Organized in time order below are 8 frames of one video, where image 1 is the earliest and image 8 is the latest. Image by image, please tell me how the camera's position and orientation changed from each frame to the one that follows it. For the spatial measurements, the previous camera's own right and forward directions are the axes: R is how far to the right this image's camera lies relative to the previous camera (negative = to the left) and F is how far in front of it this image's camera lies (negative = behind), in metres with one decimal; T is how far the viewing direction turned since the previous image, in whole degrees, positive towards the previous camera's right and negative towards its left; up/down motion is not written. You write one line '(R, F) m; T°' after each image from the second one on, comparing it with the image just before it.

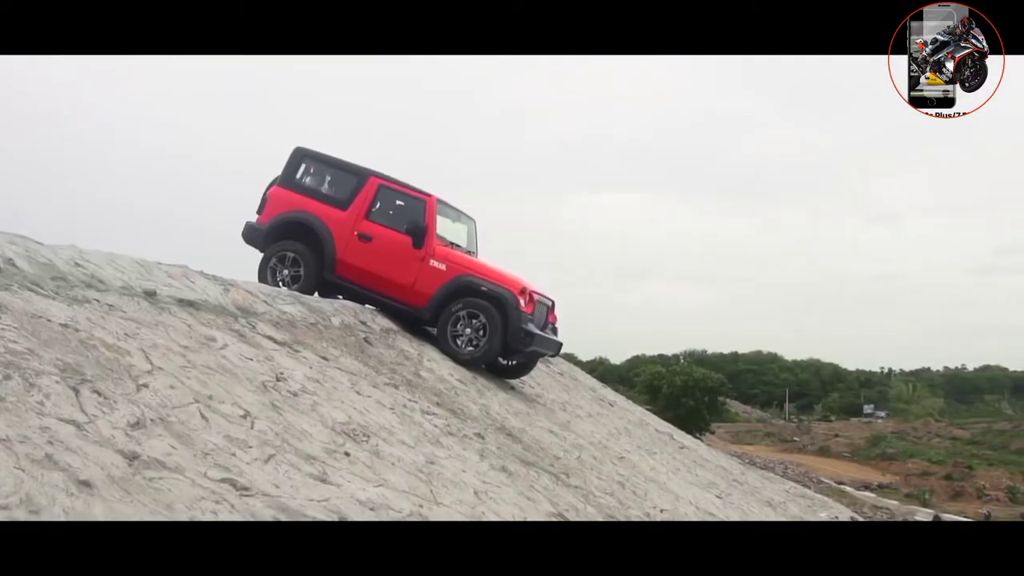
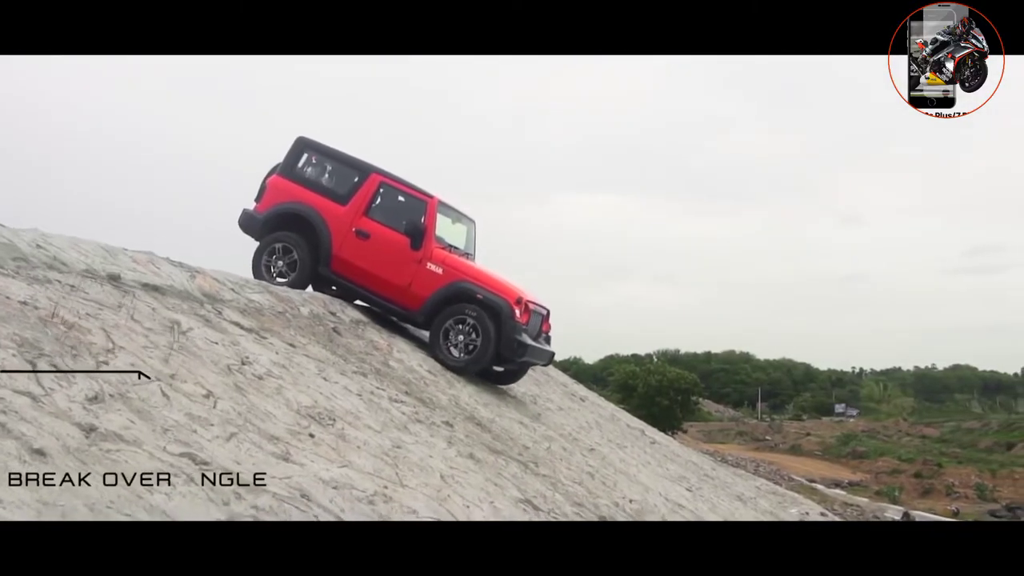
(+0.4, -0.4) m; -2°
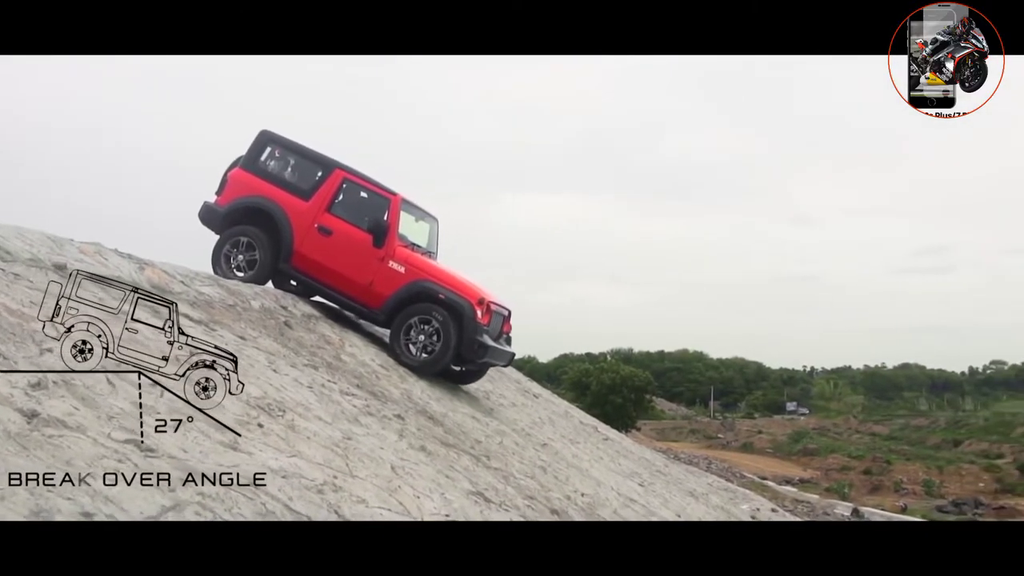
(+0.1, 0.0) m; +2°
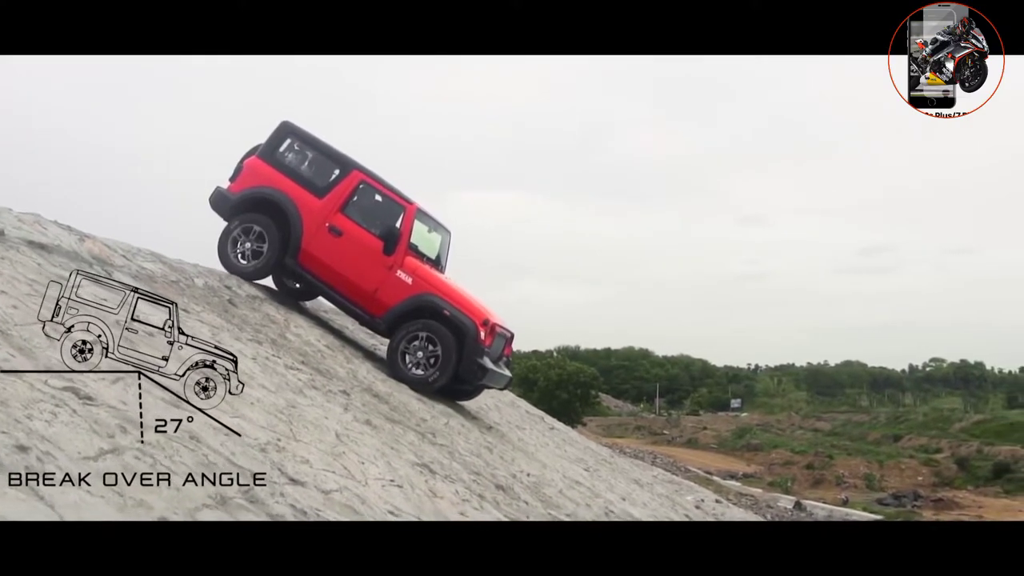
(+0.4, -0.2) m; 0°
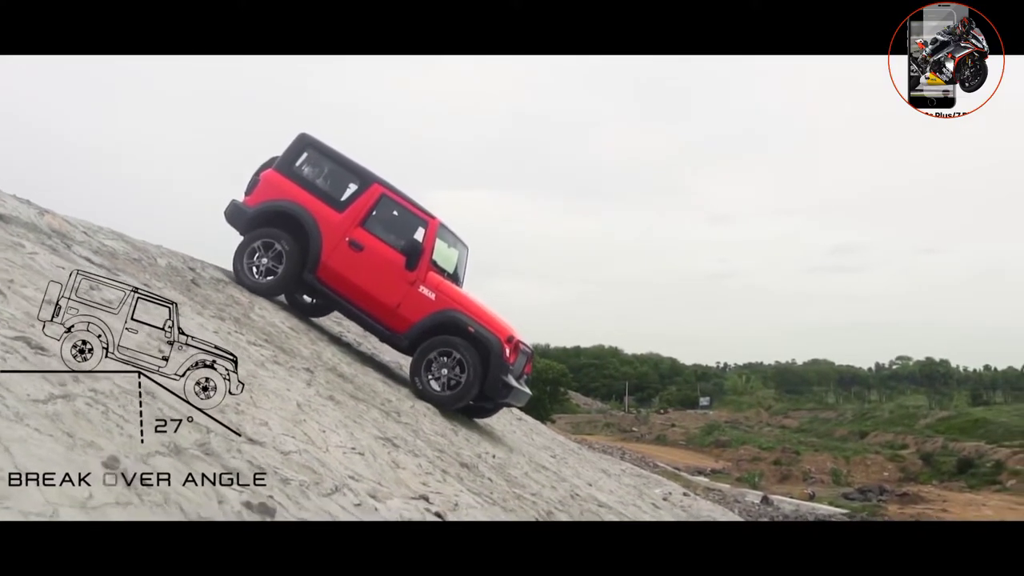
(+0.2, -0.1) m; 0°
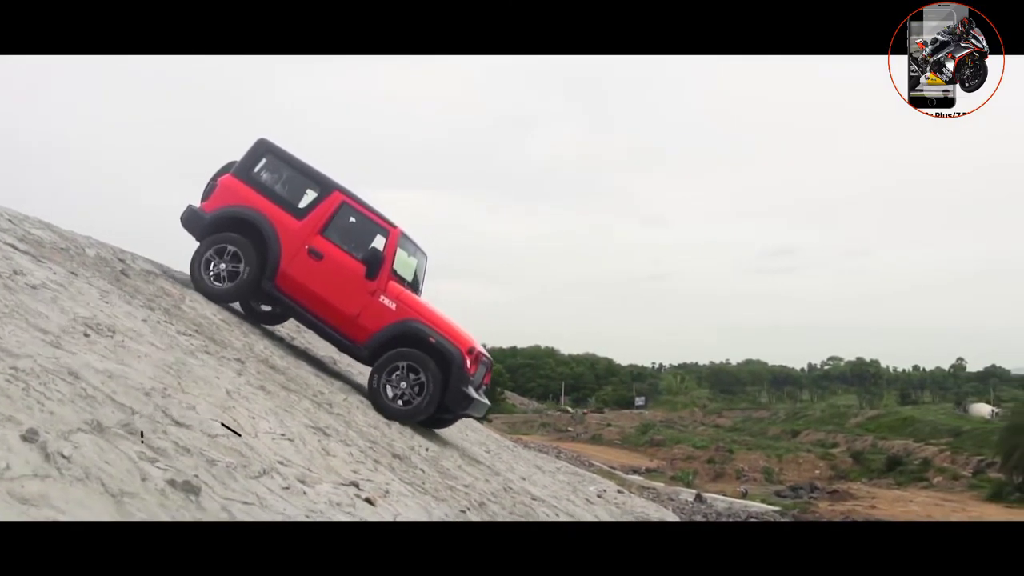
(+0.4, -0.1) m; +1°
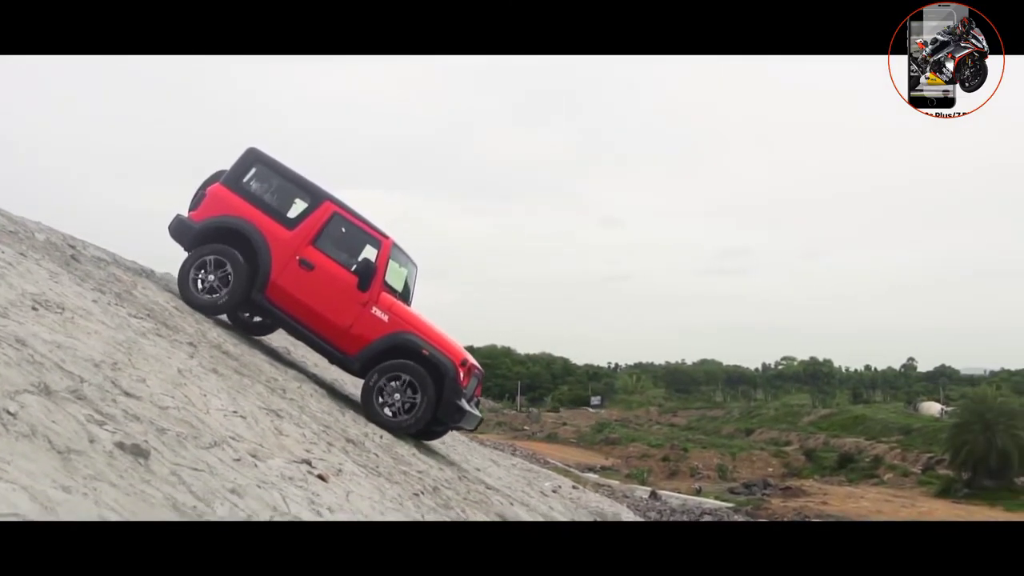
(+0.3, -0.1) m; 0°
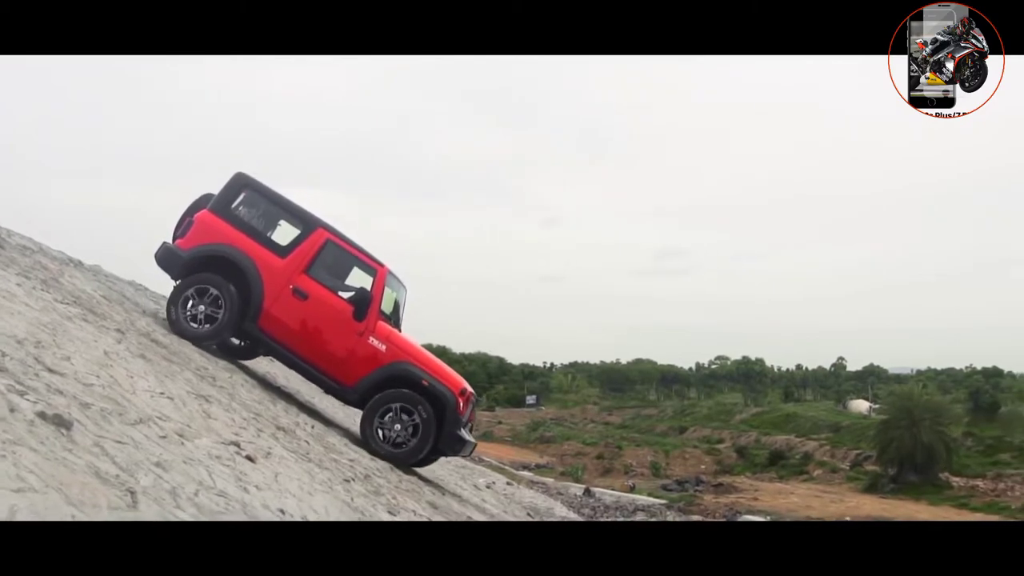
(+0.5, -0.1) m; +1°
